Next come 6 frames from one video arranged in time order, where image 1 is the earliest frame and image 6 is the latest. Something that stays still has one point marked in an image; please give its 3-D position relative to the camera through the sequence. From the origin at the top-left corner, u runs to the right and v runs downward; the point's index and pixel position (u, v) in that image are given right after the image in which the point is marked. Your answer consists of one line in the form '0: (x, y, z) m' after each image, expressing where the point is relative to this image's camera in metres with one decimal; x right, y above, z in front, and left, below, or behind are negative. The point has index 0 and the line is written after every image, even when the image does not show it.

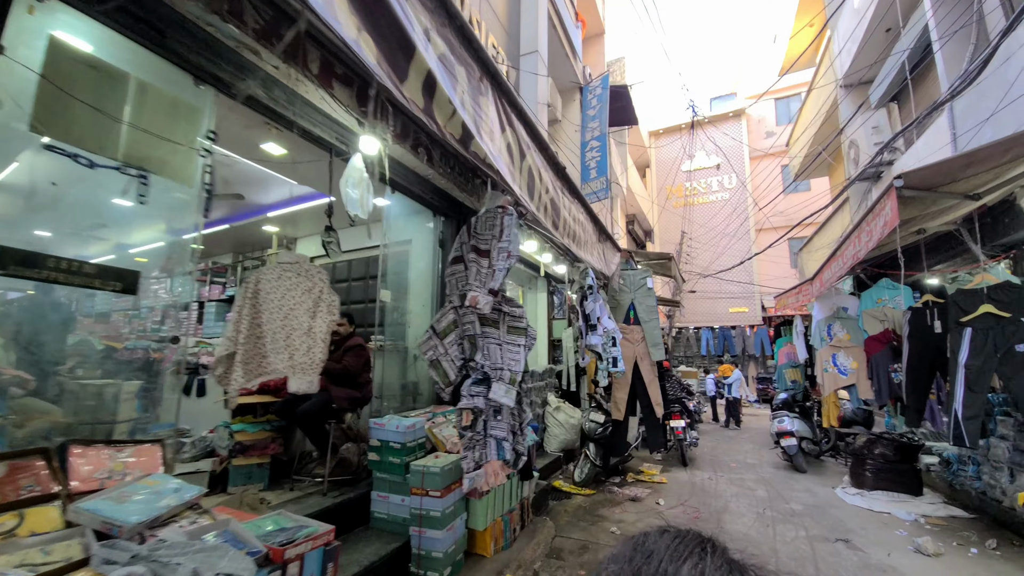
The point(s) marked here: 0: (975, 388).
0: (+3.4, -0.7, +3.1) m
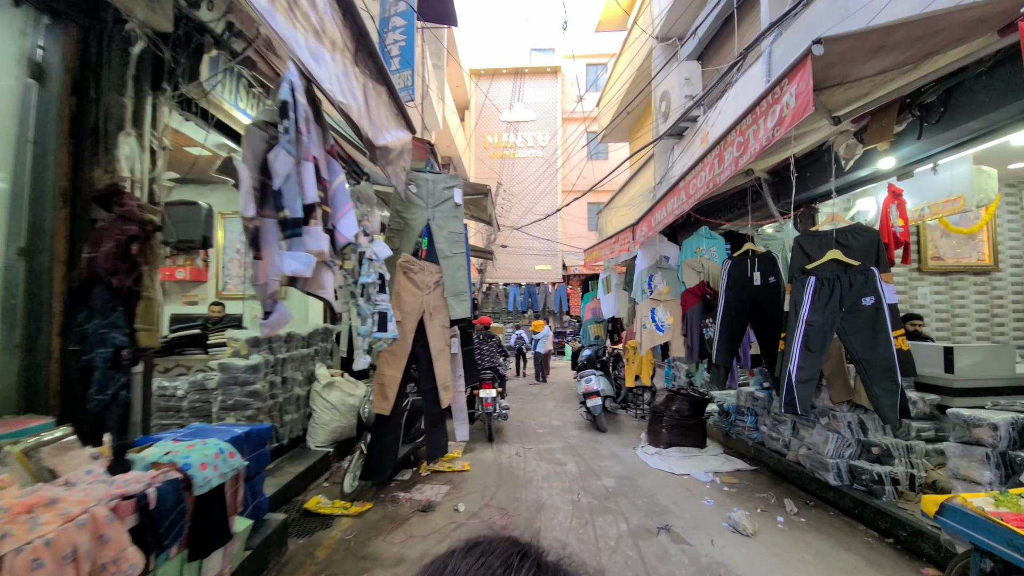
0: (+1.9, -0.4, +2.6) m
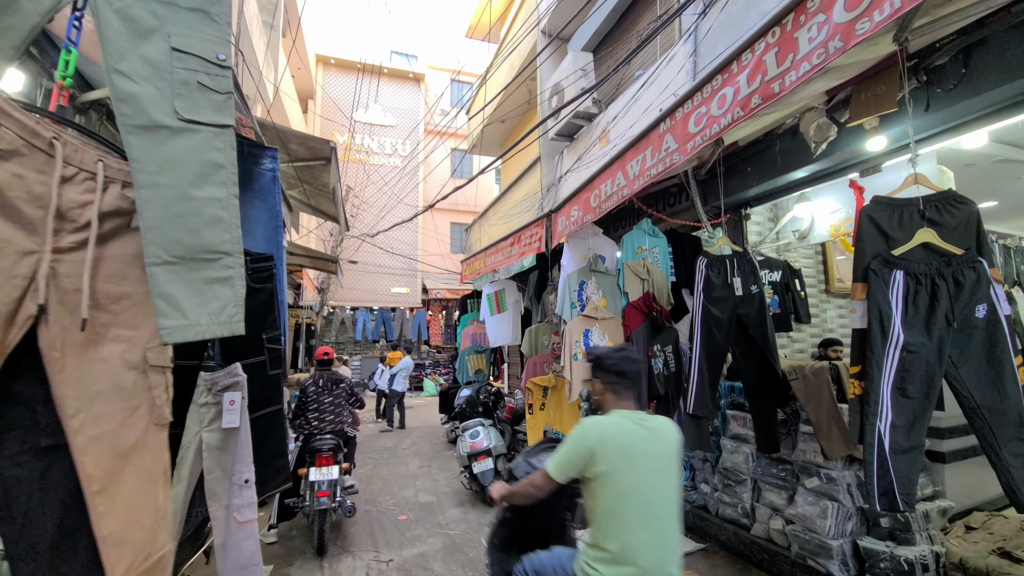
0: (+1.5, -0.4, +1.6) m
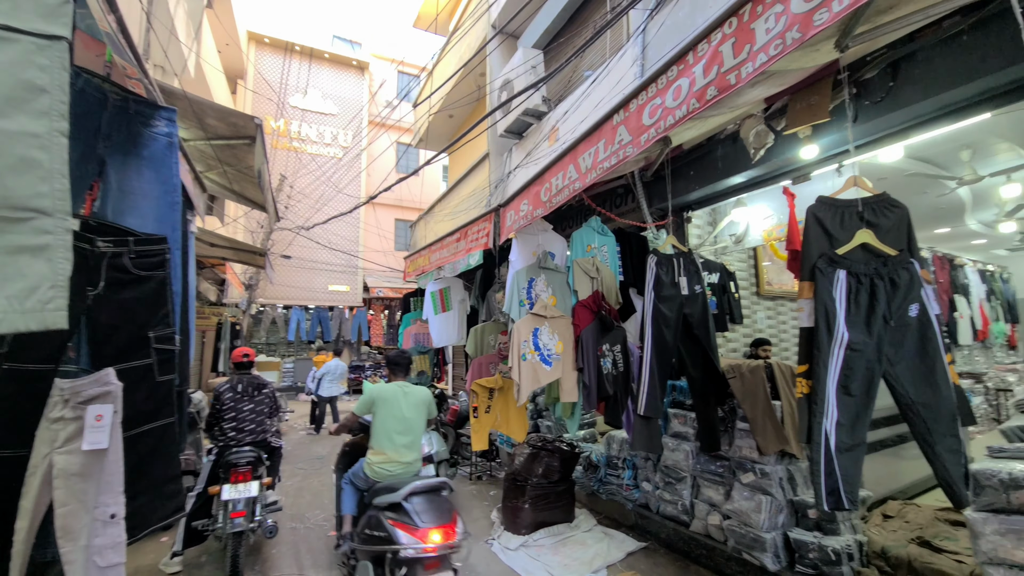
0: (+1.3, -0.4, +1.6) m
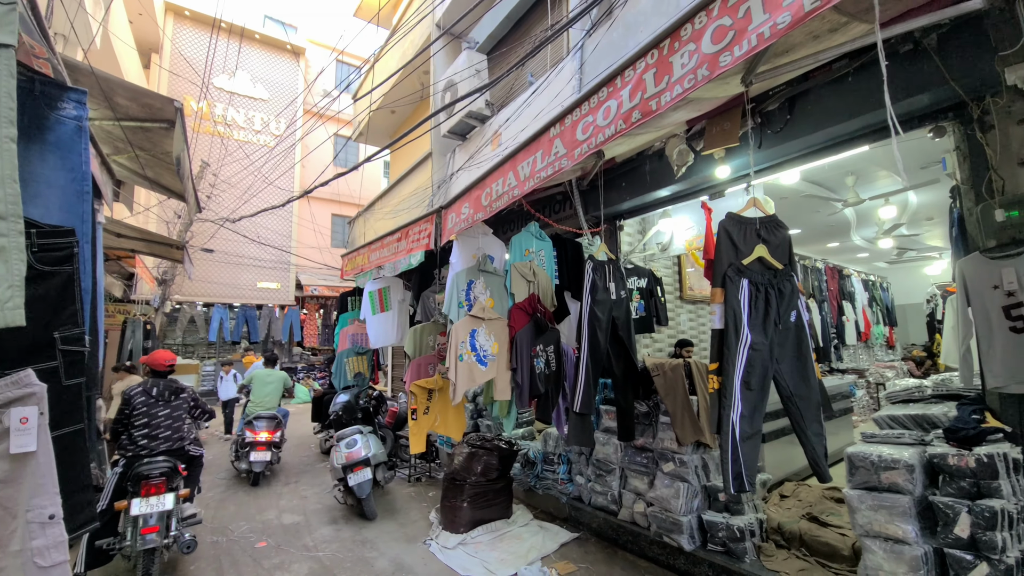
0: (+1.0, -0.4, +1.8) m
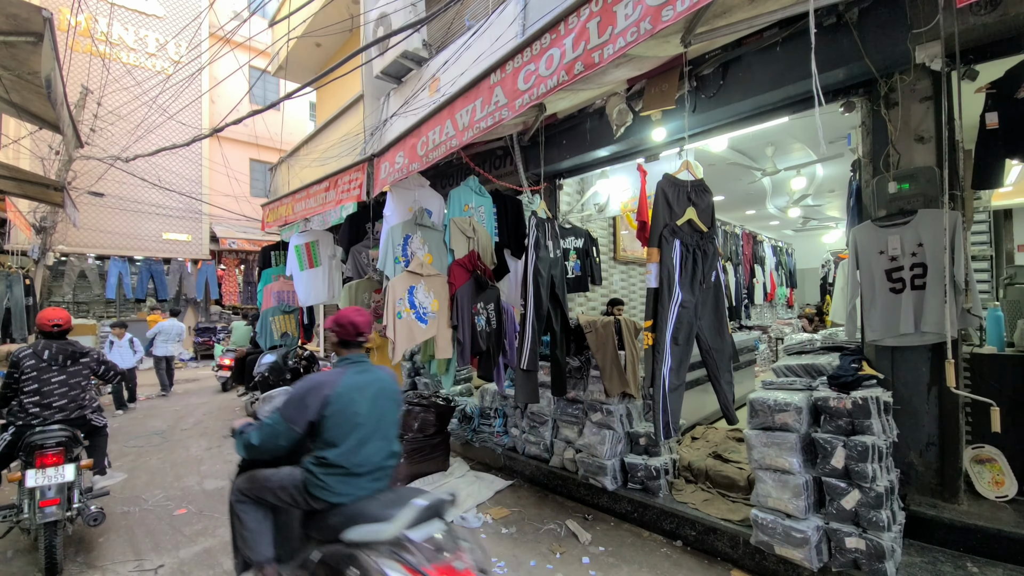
0: (+0.7, -0.2, +2.0) m
